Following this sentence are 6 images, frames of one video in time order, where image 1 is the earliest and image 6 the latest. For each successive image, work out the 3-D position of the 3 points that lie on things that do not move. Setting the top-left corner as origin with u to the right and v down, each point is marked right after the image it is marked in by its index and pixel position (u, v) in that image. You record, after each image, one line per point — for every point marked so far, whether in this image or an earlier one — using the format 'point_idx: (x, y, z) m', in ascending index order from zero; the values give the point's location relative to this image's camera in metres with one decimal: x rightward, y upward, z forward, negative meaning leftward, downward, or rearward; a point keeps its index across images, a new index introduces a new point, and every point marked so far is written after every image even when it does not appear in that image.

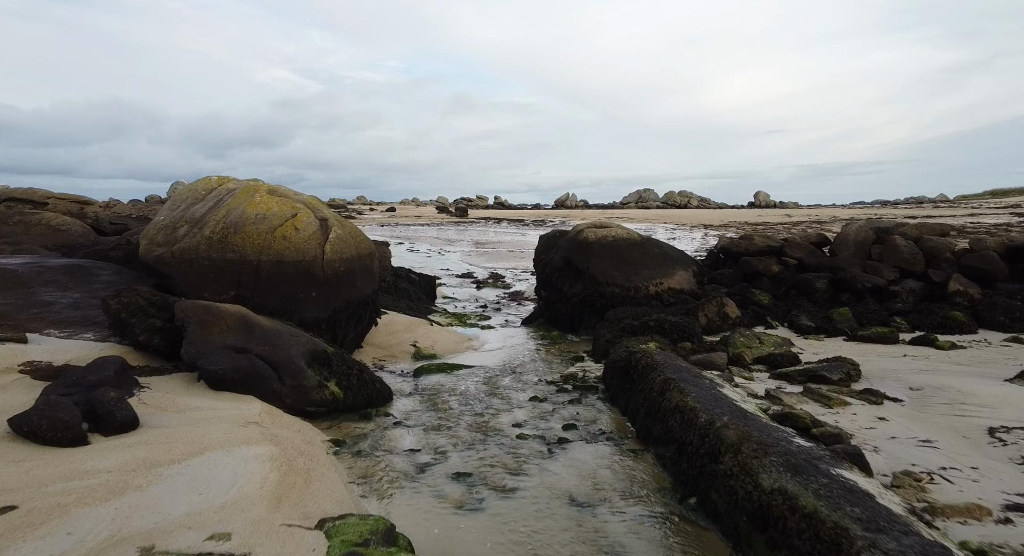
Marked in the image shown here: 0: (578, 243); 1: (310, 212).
0: (+1.6, +0.8, +14.2) m
1: (-3.4, +1.1, +9.6) m
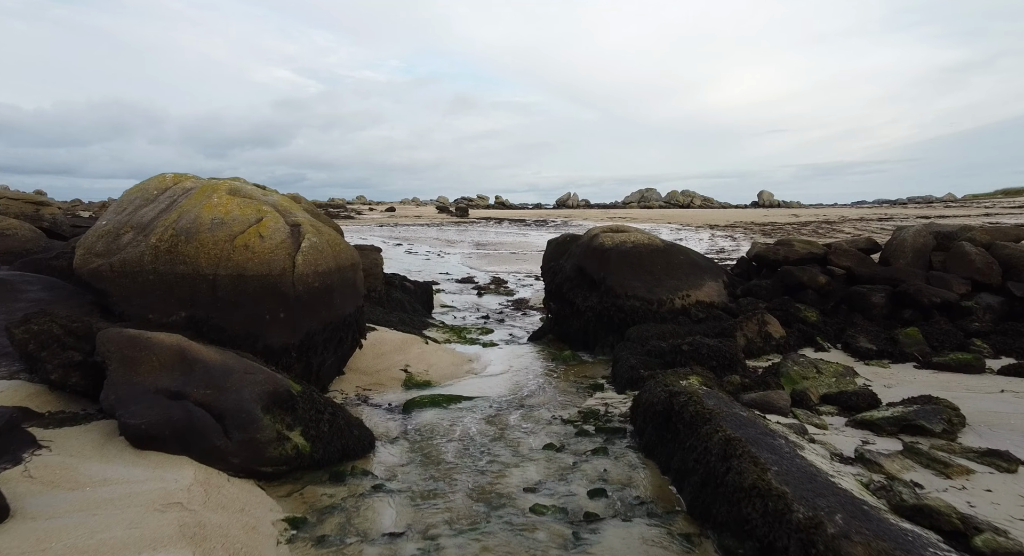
0: (+1.7, +0.6, +12.6) m
1: (-3.2, +0.9, +8.0) m
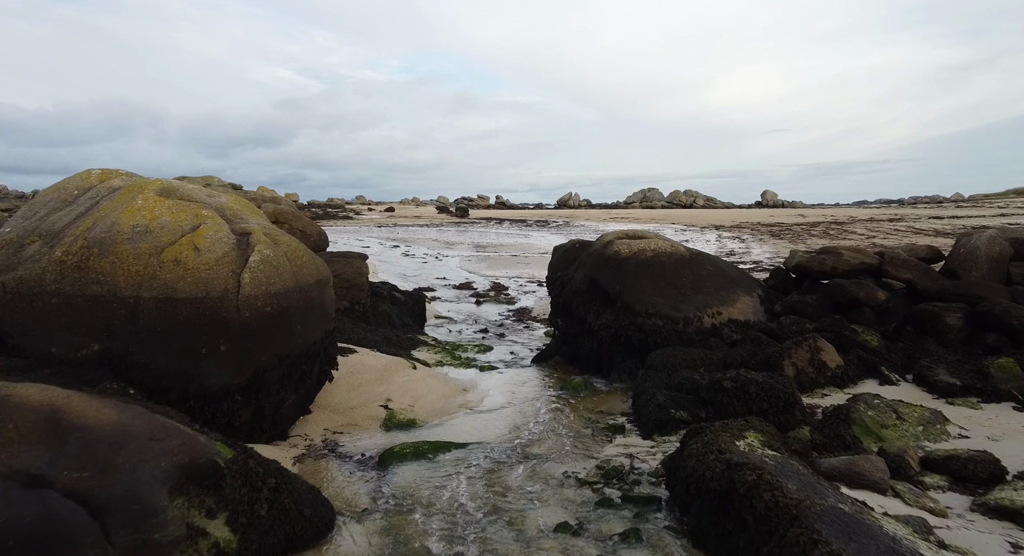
0: (+1.7, +0.4, +11.0) m
1: (-3.2, +0.6, +6.4) m
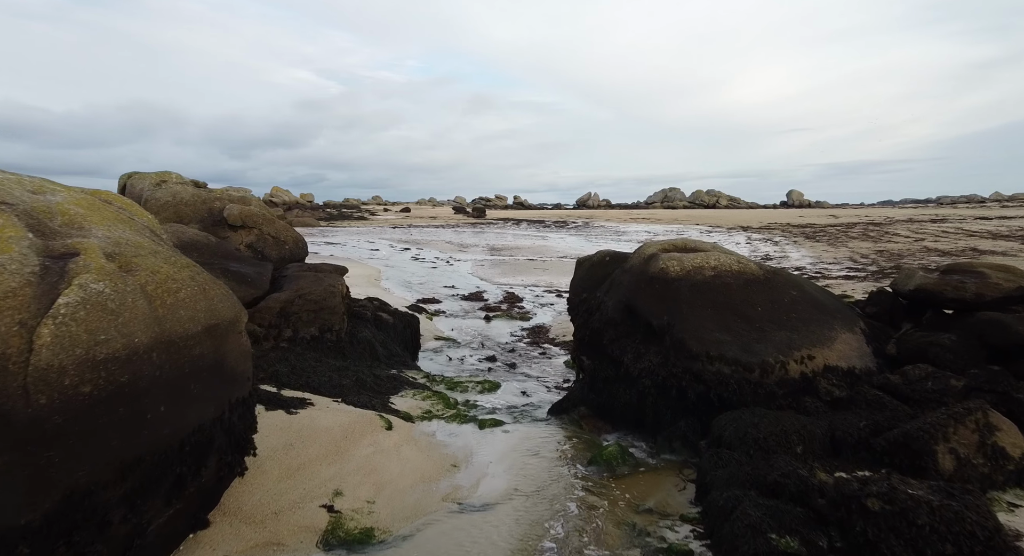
0: (+1.9, 0.0, +8.2) m
1: (-3.2, +0.3, +3.9) m
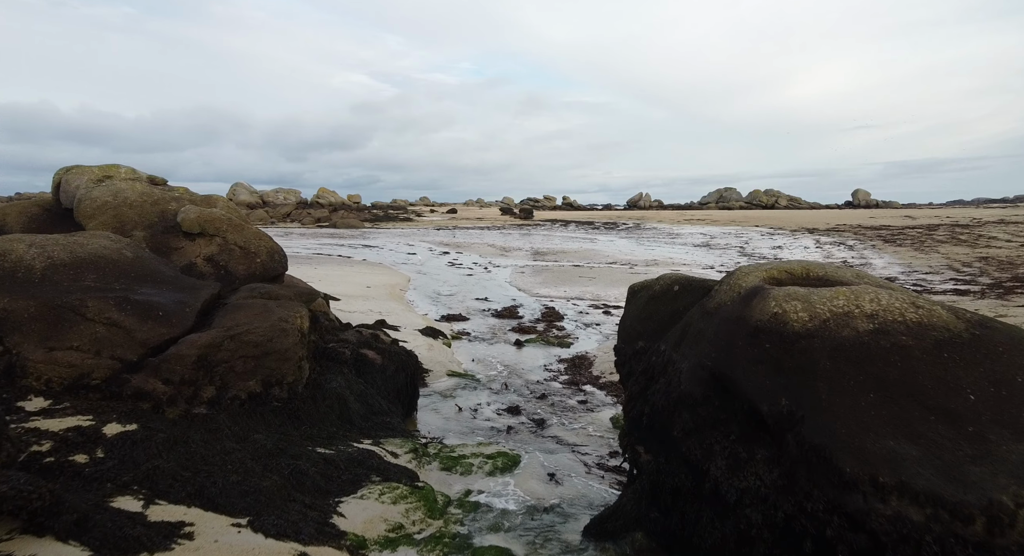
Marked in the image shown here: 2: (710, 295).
0: (+2.0, -0.4, +5.0) m
1: (-3.4, -0.1, +1.0) m
2: (+2.0, -0.1, +5.9) m
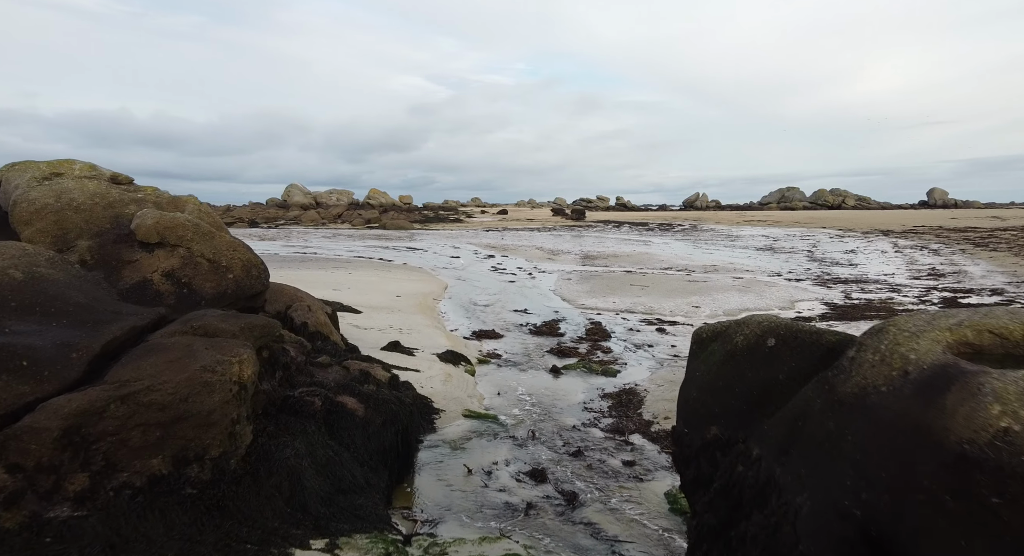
0: (+1.9, -0.8, +2.6) m
1: (-3.9, -0.4, -0.9) m
2: (+2.0, -0.5, +3.5) m
